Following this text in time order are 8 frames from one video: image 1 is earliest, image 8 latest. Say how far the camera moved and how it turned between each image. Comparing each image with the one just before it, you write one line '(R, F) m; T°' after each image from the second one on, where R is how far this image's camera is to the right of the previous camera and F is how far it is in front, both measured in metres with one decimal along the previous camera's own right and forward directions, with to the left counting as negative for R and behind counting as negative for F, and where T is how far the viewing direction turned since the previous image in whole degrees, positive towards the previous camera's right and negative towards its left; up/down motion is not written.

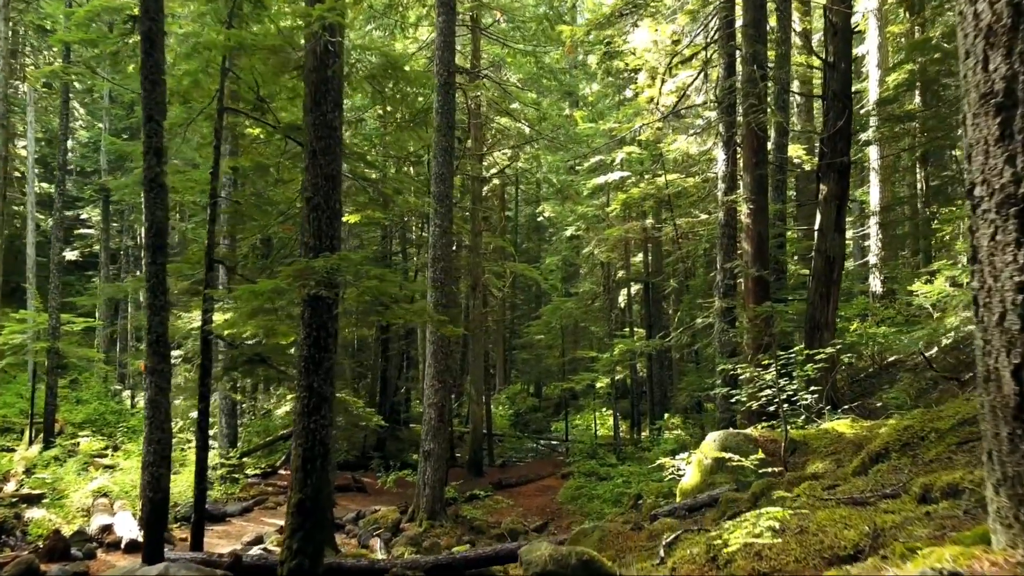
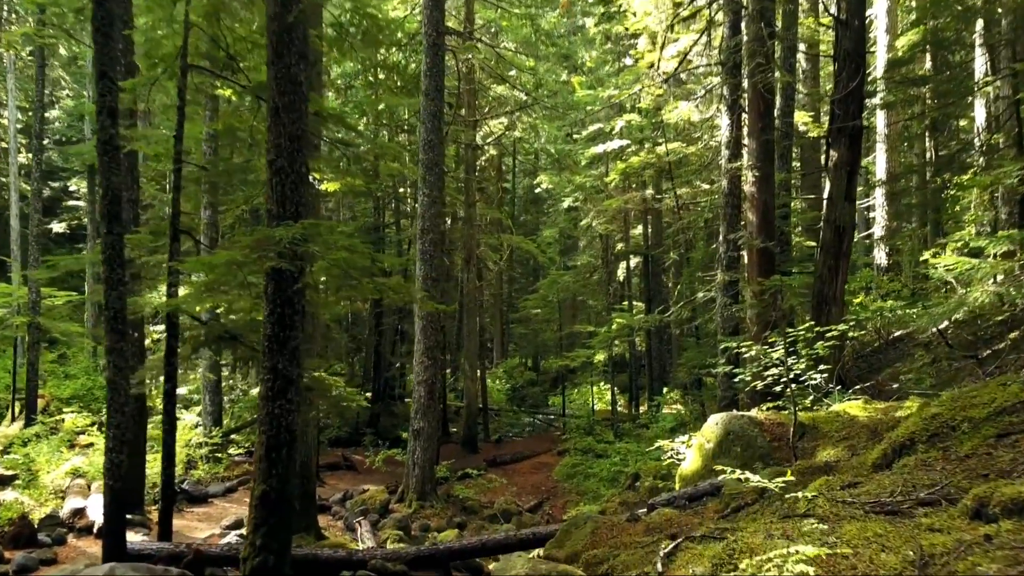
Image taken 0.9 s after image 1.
(+0.1, +0.5) m; 0°
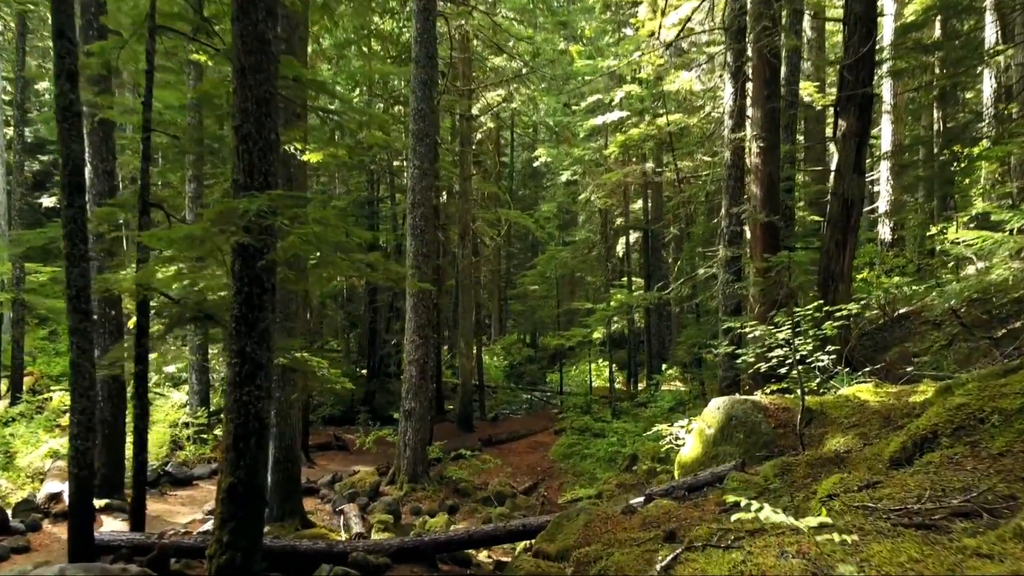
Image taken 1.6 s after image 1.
(+0.1, +0.4) m; 0°
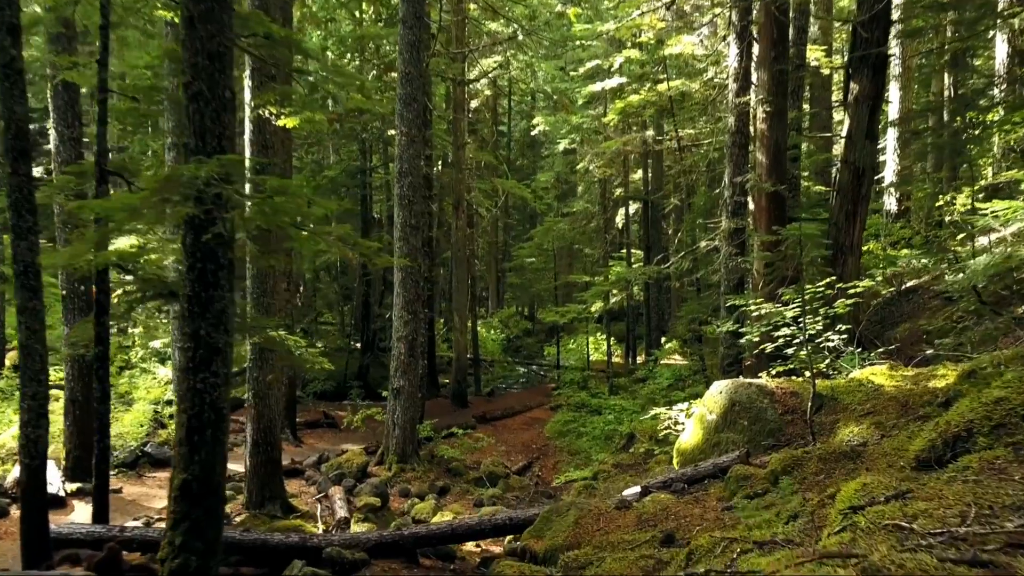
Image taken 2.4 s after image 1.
(+0.1, +0.5) m; 0°
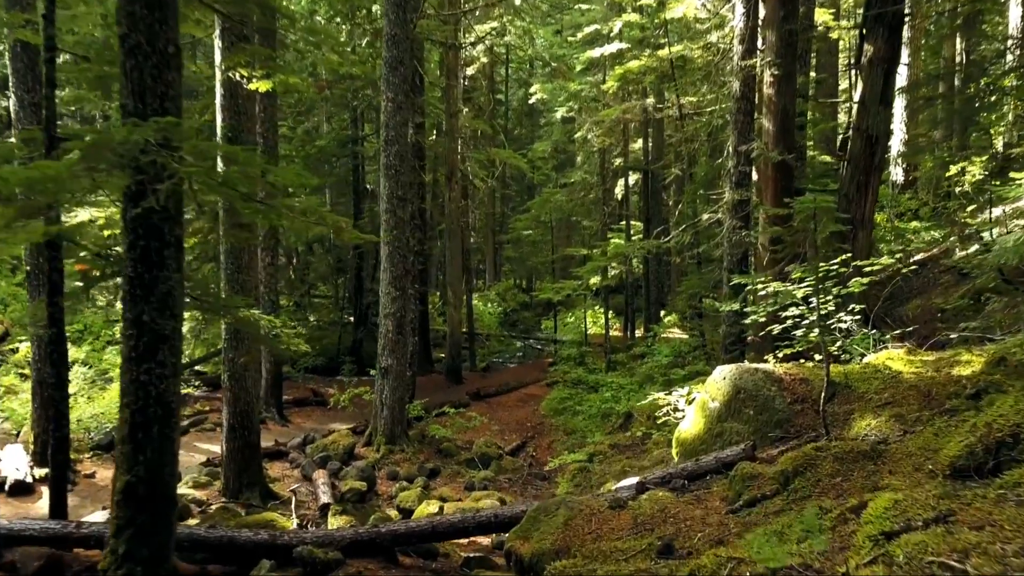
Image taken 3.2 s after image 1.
(+0.1, +0.5) m; 0°
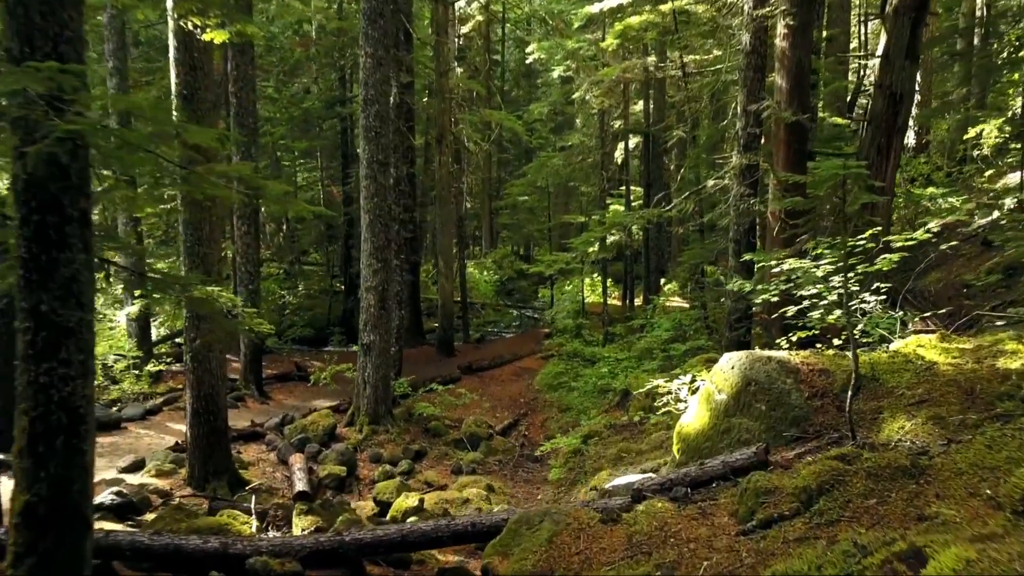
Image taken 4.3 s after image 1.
(+0.1, +0.7) m; 0°
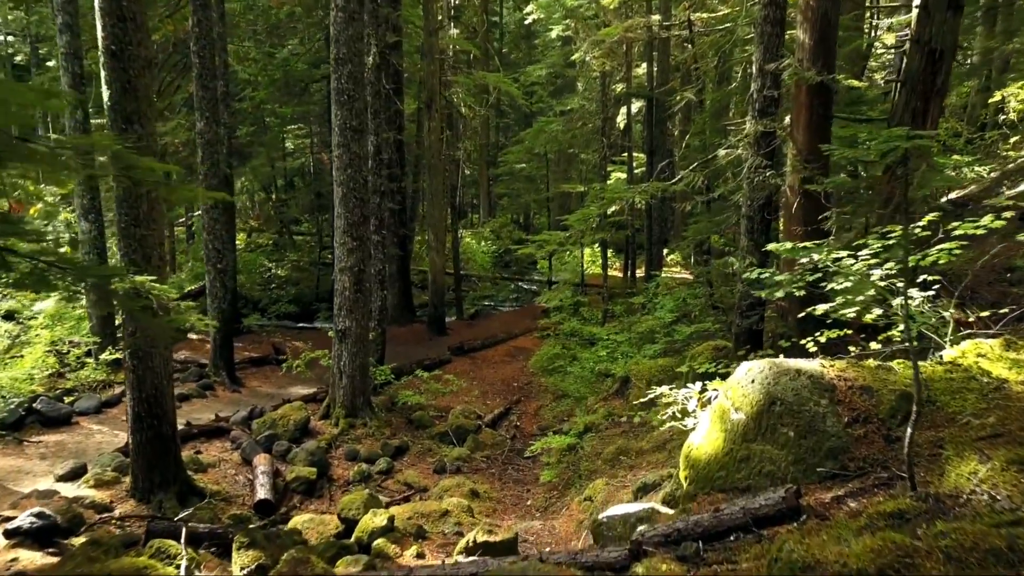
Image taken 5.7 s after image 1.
(+0.2, +0.9) m; 0°
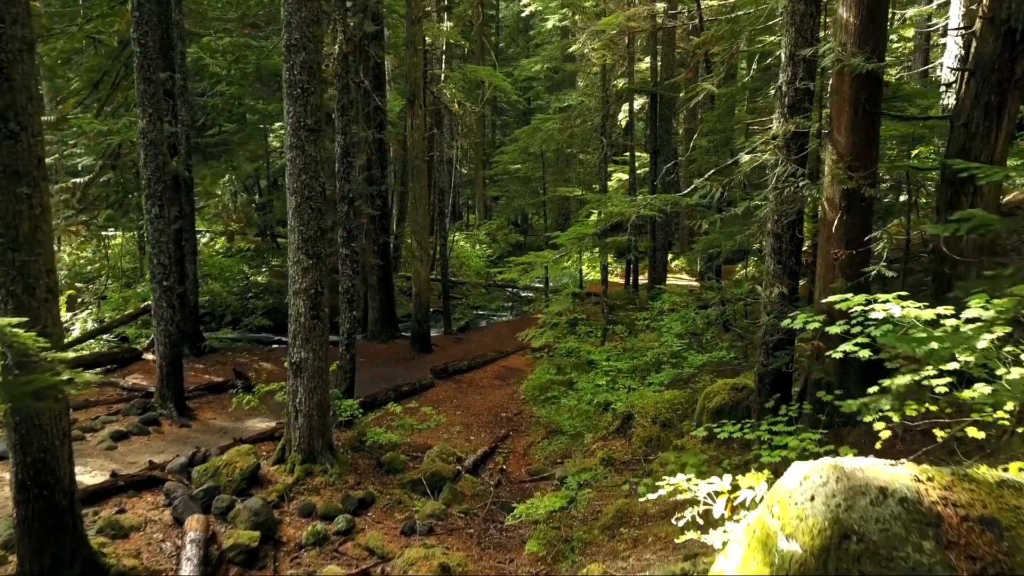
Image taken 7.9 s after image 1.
(+0.2, +1.3) m; 0°
